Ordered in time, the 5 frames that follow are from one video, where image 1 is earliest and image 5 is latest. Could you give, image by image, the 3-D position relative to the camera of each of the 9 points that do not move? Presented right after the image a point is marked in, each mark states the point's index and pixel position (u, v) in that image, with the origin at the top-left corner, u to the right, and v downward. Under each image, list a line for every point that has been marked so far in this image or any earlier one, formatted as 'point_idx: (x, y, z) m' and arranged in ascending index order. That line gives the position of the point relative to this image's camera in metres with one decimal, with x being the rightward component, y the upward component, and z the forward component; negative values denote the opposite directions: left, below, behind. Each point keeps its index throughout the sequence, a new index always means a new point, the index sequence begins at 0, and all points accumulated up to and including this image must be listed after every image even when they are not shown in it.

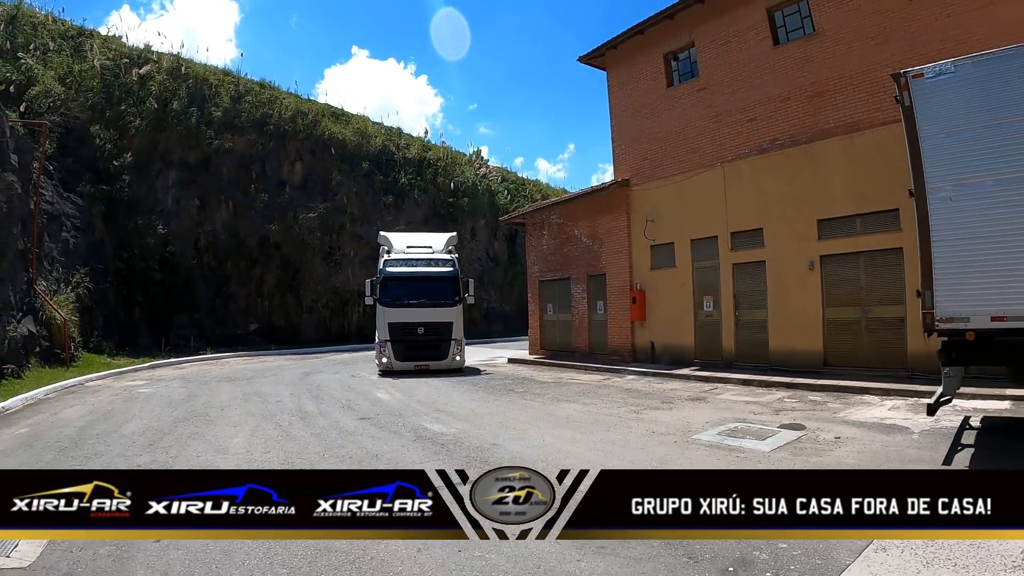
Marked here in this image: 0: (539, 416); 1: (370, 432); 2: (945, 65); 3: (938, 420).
0: (+0.4, -2.0, +9.0) m
1: (-1.9, -1.9, +7.9) m
2: (+4.5, +2.3, +6.2) m
3: (+5.5, -1.7, +7.4) m
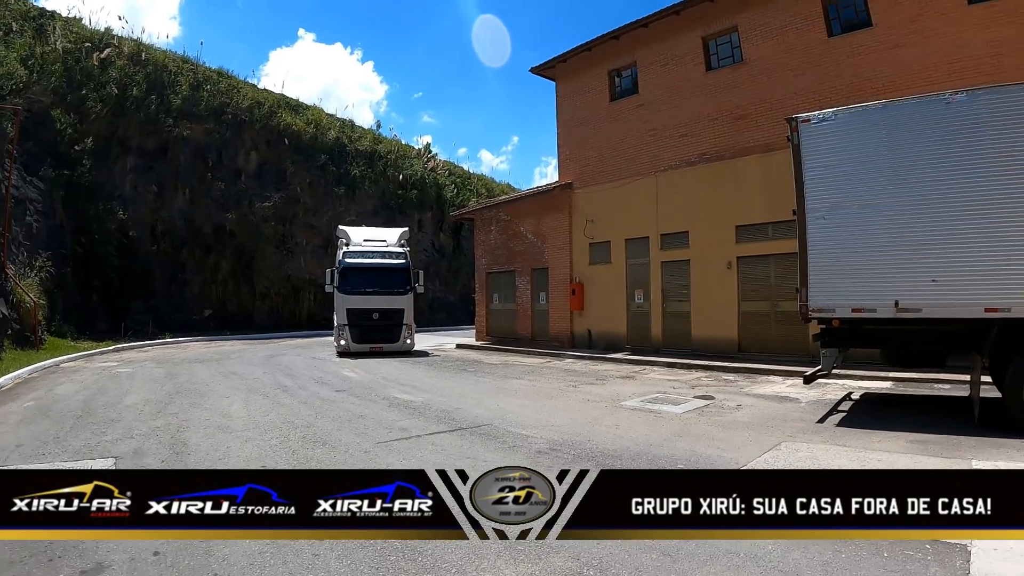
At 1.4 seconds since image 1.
0: (-0.3, -1.8, +10.3) m
1: (-2.5, -1.7, +9.0) m
2: (+4.1, +2.3, +7.9) m
3: (+4.9, -1.7, +9.2) m
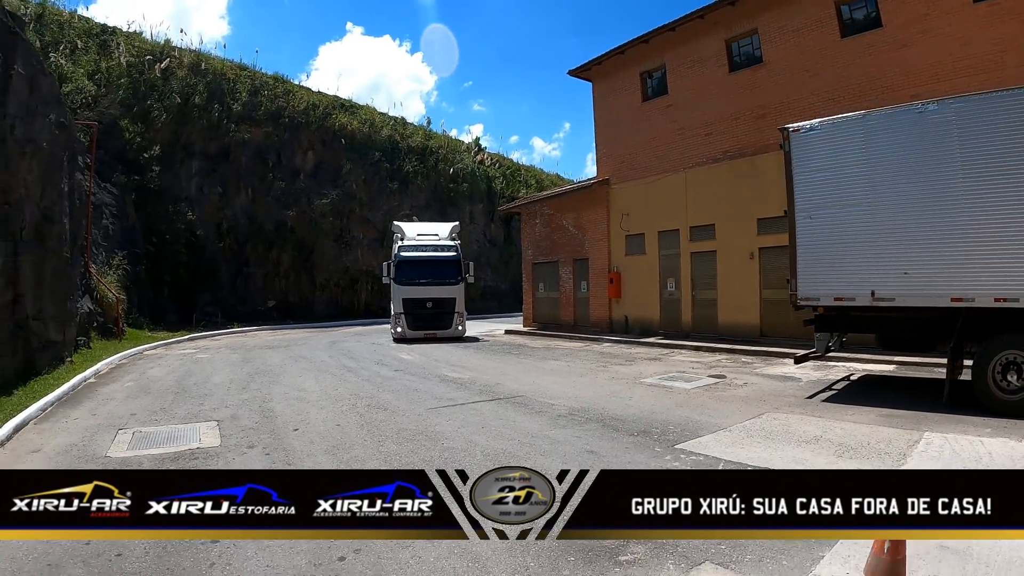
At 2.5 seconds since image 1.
0: (+0.4, -1.6, +11.8) m
1: (-1.9, -1.6, +10.6) m
2: (+4.5, +2.5, +8.9) m
3: (+5.5, -1.5, +10.2) m
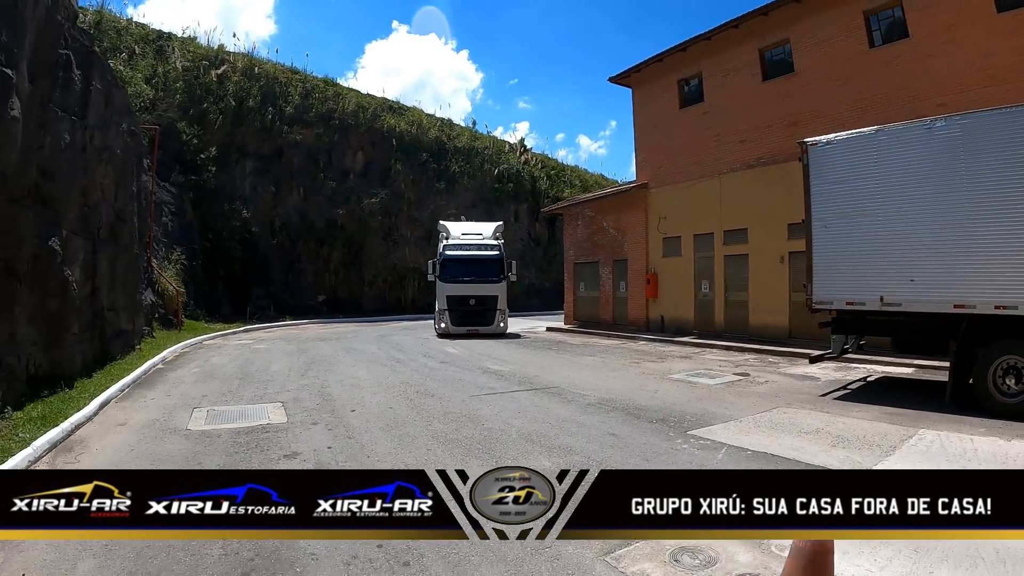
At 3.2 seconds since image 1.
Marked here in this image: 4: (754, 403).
0: (+1.2, -1.7, +12.7) m
1: (-1.2, -1.6, +11.7) m
2: (+5.2, +2.4, +9.5) m
3: (+6.1, -1.6, +10.8) m
4: (+3.6, -1.7, +8.6) m
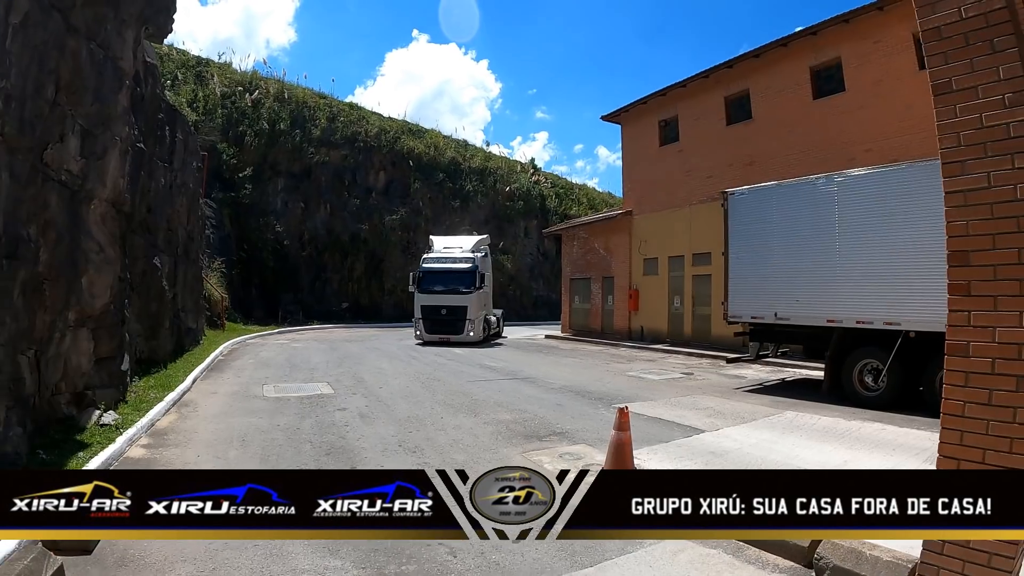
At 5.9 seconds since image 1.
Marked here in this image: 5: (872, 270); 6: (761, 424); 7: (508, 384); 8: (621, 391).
0: (+0.9, -2.0, +15.4) m
1: (-1.5, -1.9, +14.5) m
2: (+4.9, +2.1, +12.2) m
3: (+5.8, -2.0, +13.3) m
4: (+3.2, -2.0, +11.3) m
5: (+6.1, +0.2, +10.3) m
6: (+3.7, -2.1, +8.9) m
7: (-0.2, -1.9, +11.8) m
8: (+2.0, -2.0, +11.3) m
